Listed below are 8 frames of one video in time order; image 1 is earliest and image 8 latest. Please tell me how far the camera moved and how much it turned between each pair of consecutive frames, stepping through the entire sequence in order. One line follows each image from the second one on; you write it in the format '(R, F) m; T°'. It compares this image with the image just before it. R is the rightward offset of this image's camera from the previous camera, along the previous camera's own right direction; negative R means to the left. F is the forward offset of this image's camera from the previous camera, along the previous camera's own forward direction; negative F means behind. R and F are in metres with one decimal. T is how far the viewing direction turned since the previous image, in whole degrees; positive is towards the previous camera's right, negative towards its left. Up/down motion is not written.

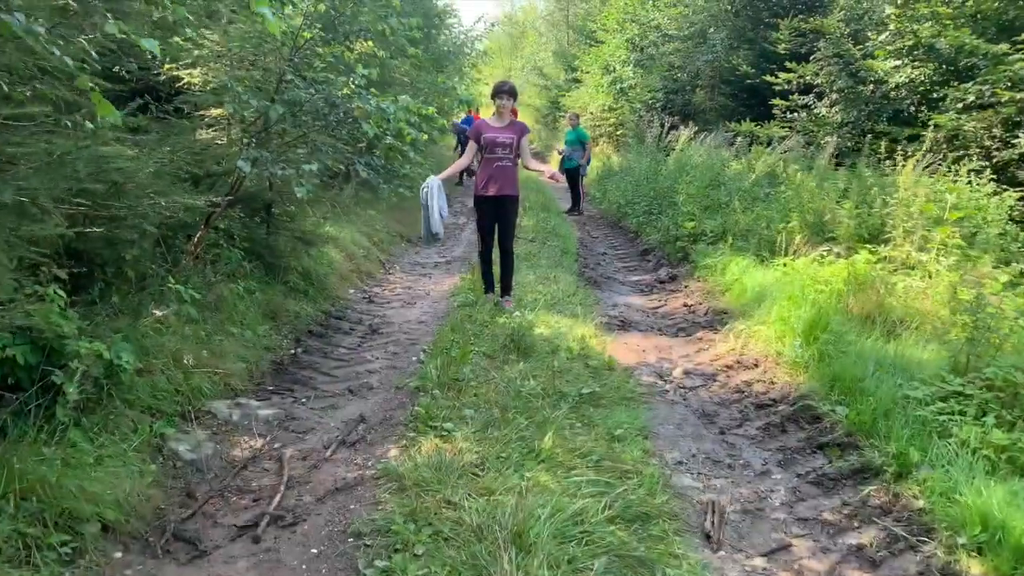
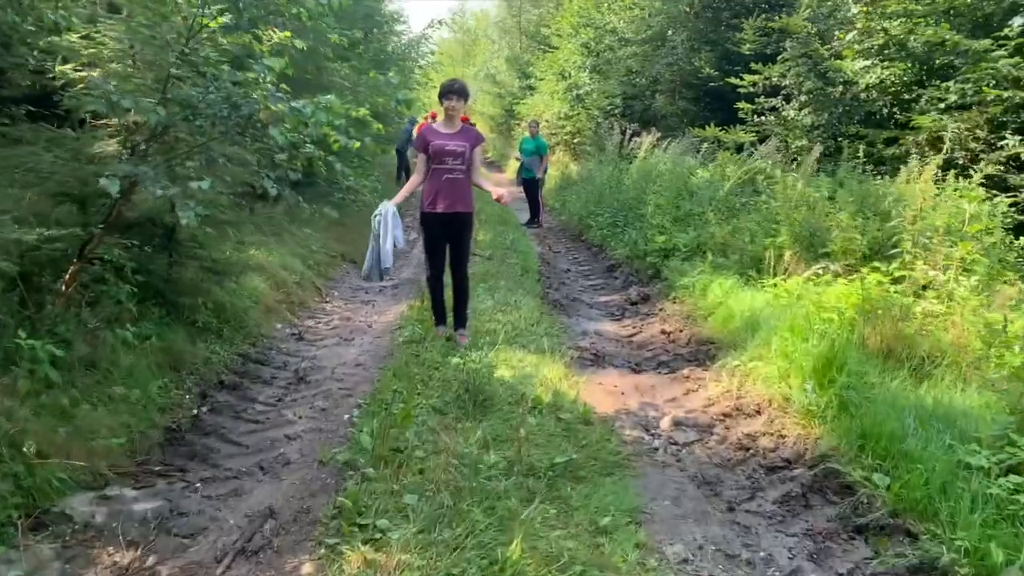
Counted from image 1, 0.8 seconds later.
(0.0, +1.1) m; +3°
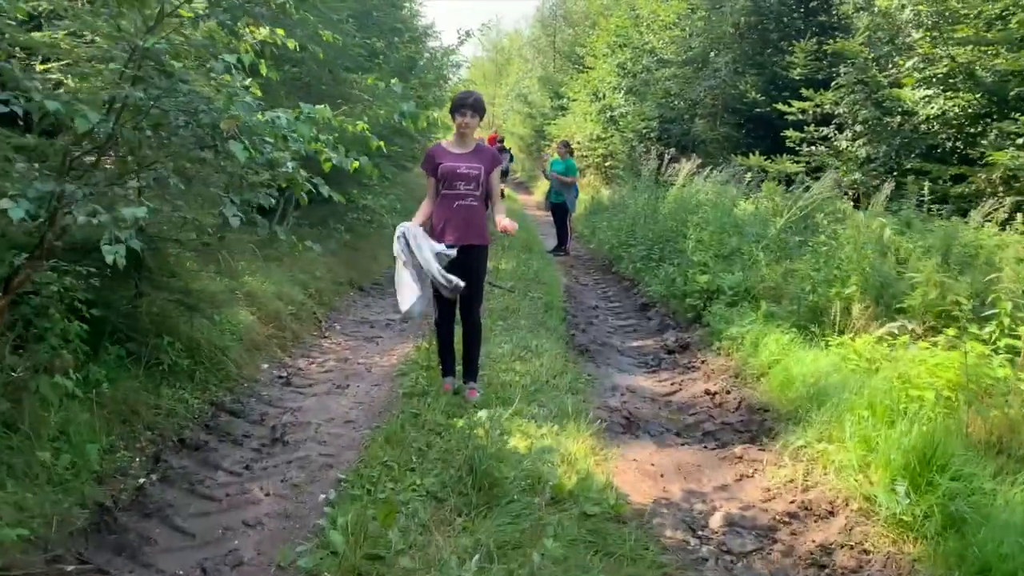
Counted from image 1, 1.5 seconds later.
(0.0, +0.9) m; -2°
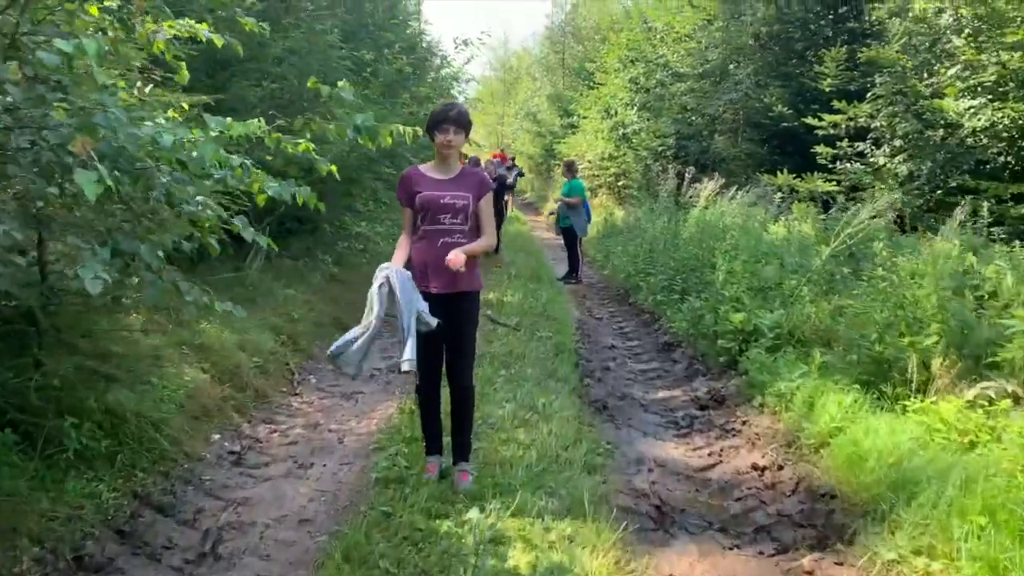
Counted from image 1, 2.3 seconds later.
(+0.1, +1.1) m; -1°
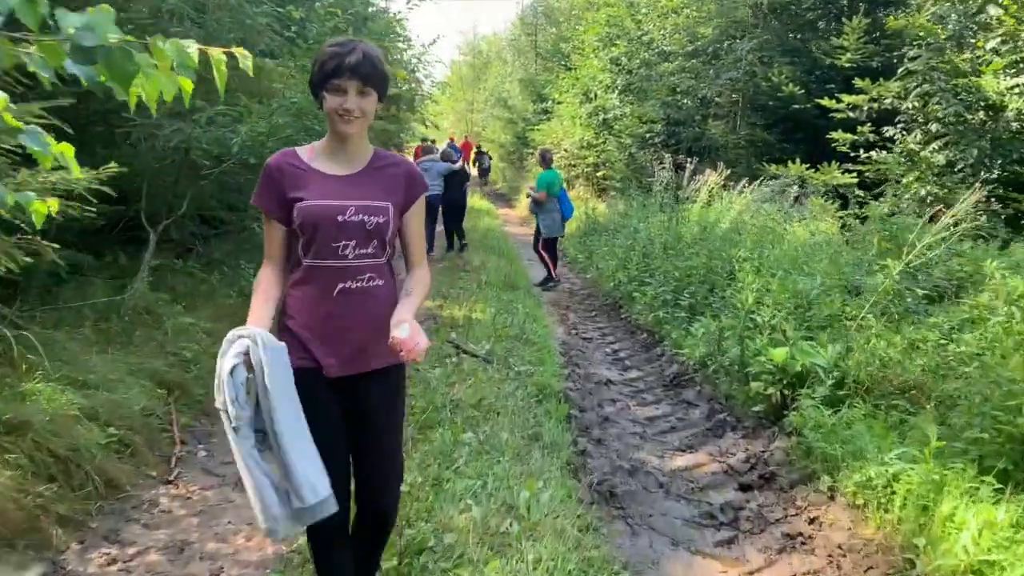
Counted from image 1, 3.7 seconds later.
(0.0, +1.8) m; +2°
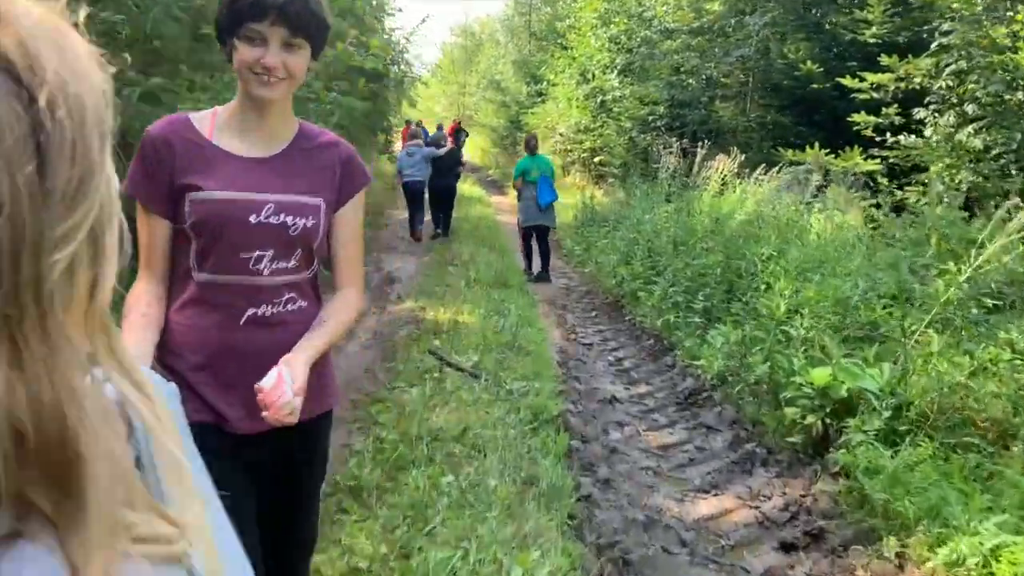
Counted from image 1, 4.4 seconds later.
(0.0, +0.9) m; 0°
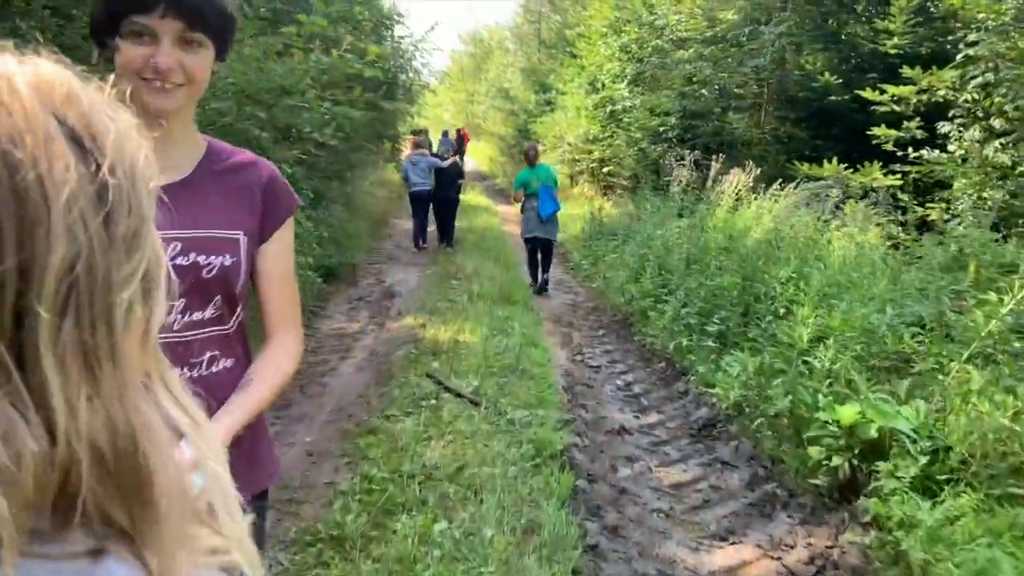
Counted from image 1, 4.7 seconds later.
(0.0, +0.3) m; 0°
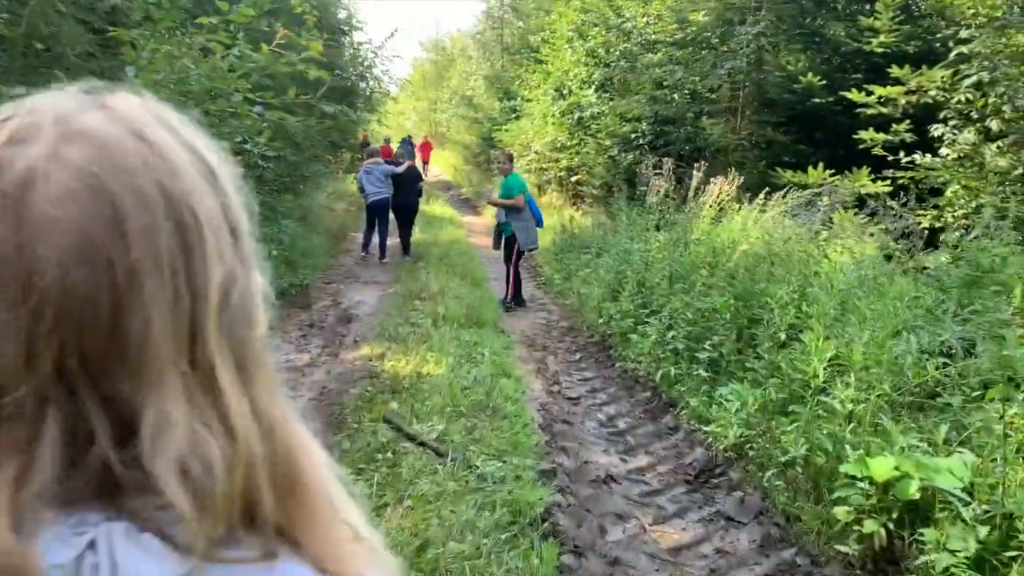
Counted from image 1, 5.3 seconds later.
(0.0, +0.7) m; +2°
